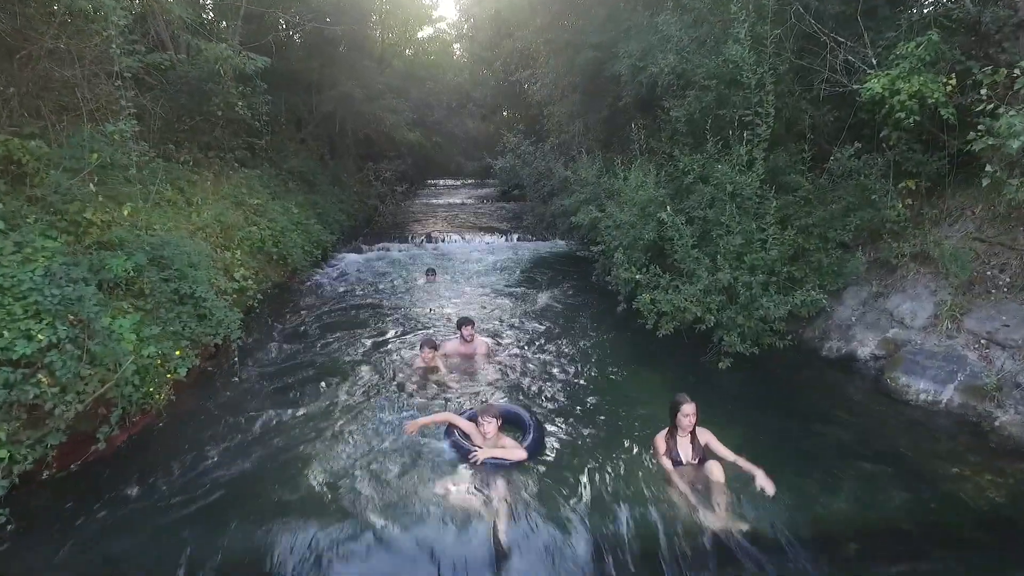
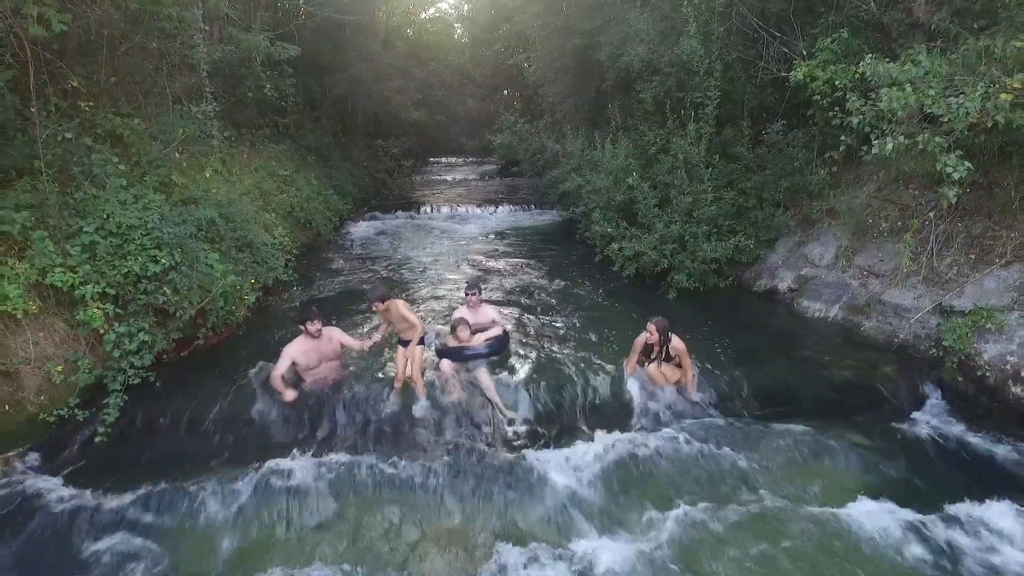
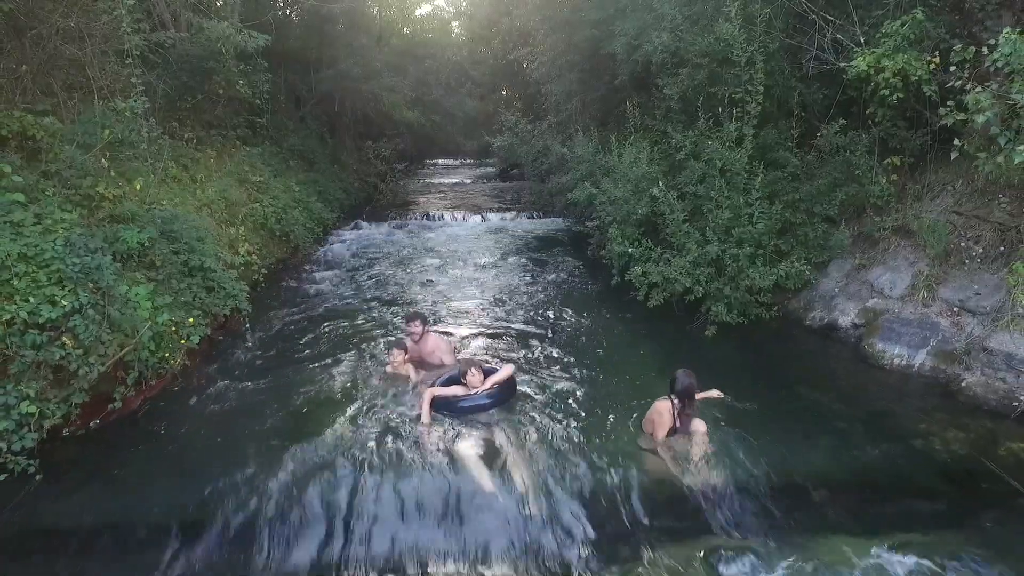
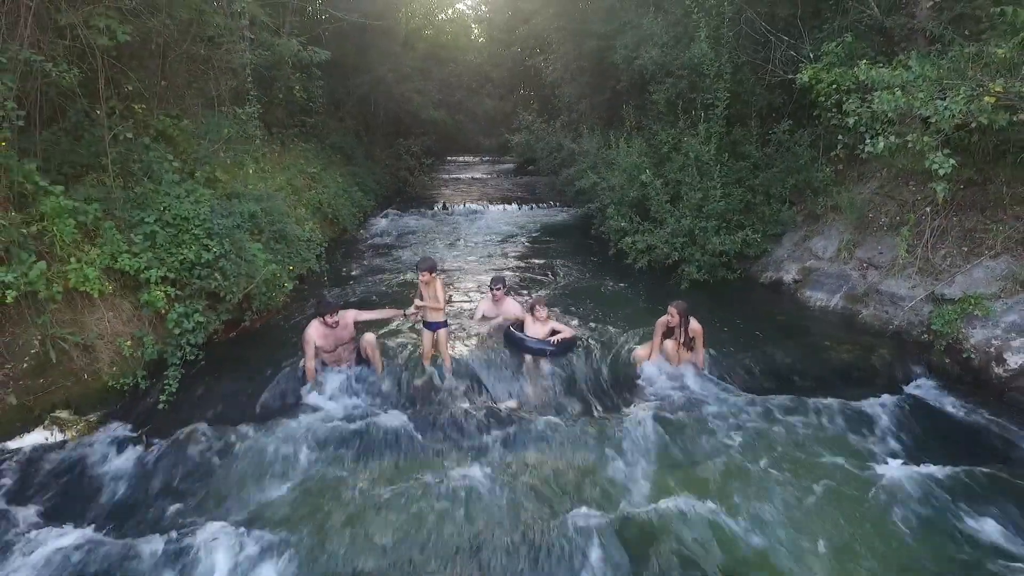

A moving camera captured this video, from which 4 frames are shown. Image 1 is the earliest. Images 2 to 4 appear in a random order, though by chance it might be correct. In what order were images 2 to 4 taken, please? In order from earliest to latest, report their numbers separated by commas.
3, 2, 4
